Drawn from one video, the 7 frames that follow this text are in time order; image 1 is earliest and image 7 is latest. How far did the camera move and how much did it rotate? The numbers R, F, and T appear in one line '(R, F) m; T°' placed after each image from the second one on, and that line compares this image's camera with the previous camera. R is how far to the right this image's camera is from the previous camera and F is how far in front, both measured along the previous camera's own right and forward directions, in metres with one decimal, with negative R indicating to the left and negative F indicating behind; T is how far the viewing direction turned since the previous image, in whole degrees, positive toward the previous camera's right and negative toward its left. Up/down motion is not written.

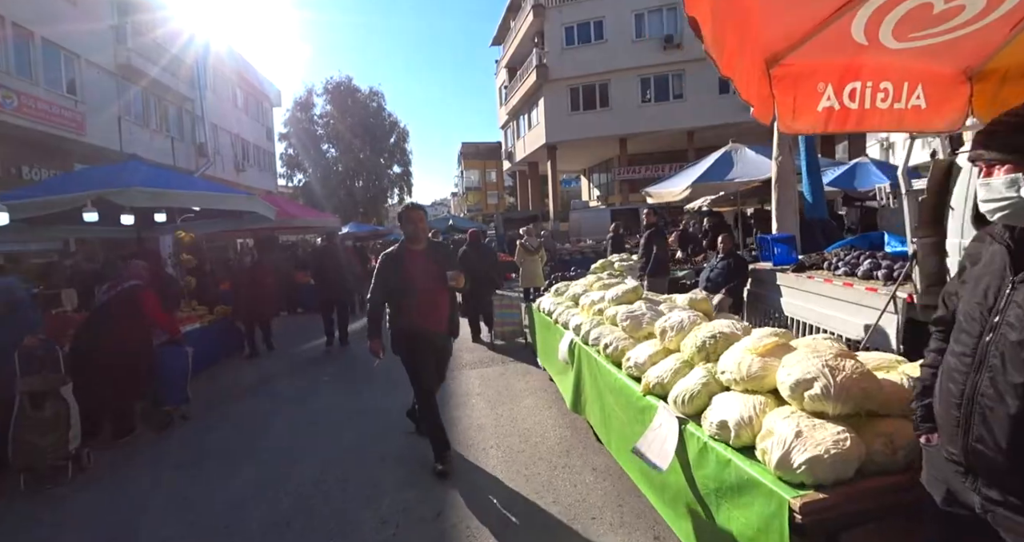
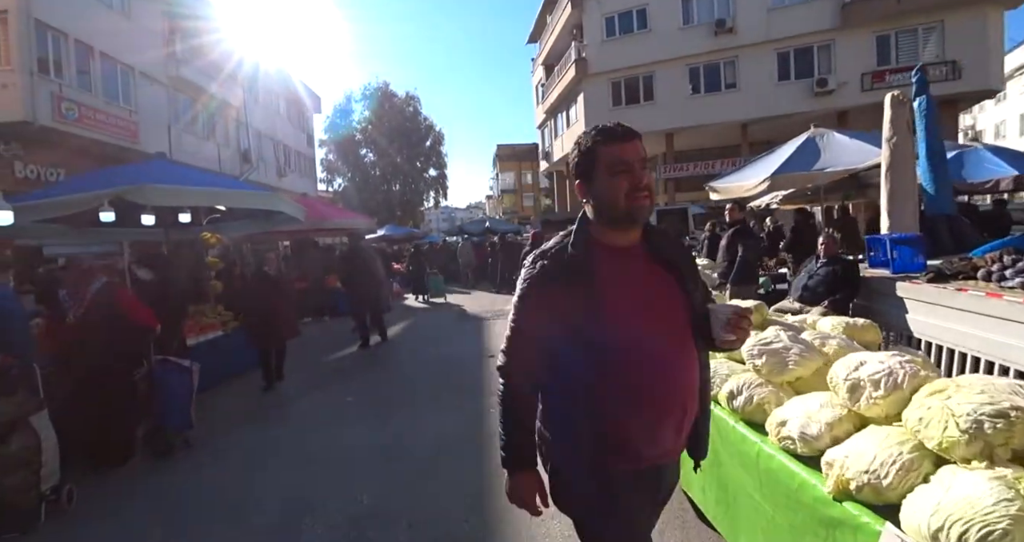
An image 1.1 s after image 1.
(-0.2, +1.0) m; -4°
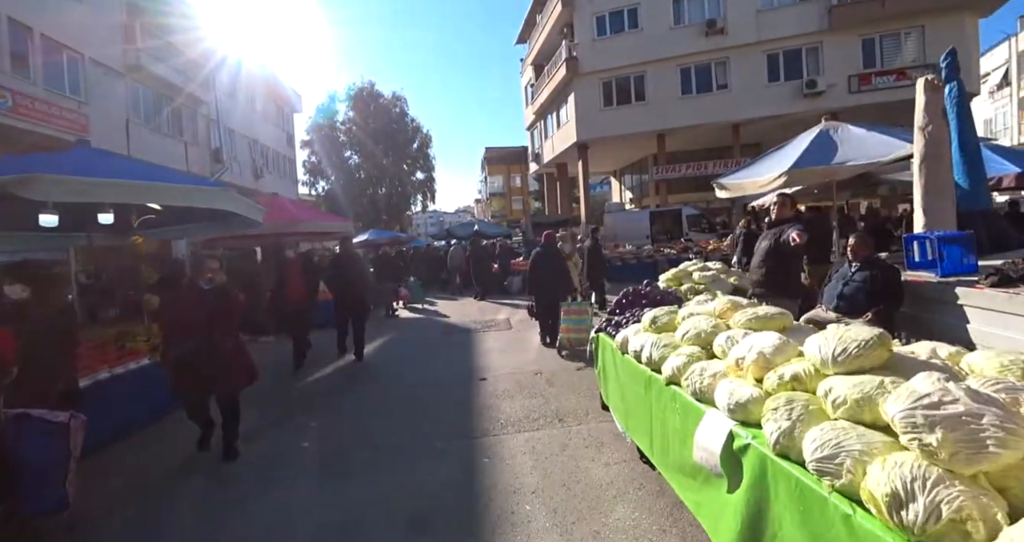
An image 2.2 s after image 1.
(-0.1, +0.9) m; +1°
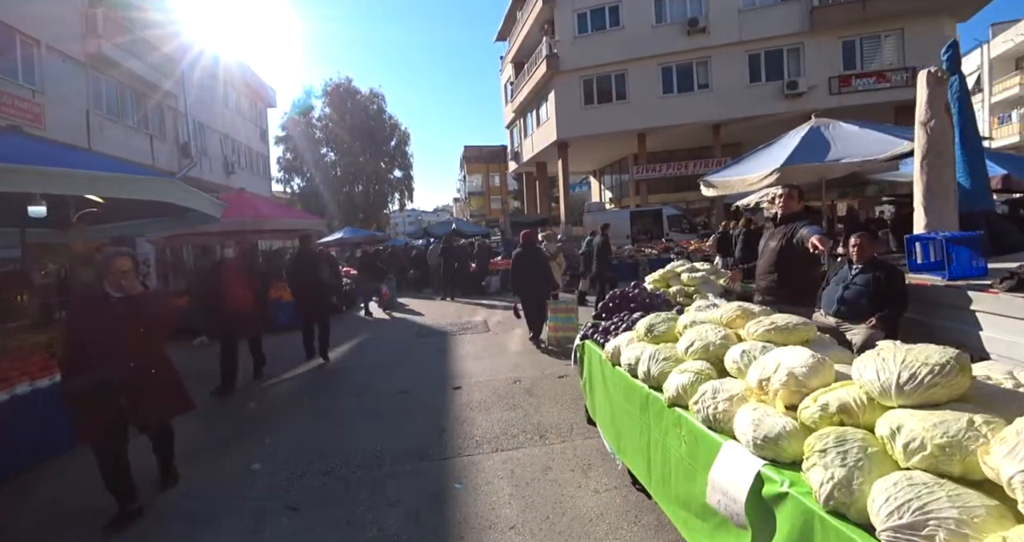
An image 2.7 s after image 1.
(0.0, +0.5) m; +2°
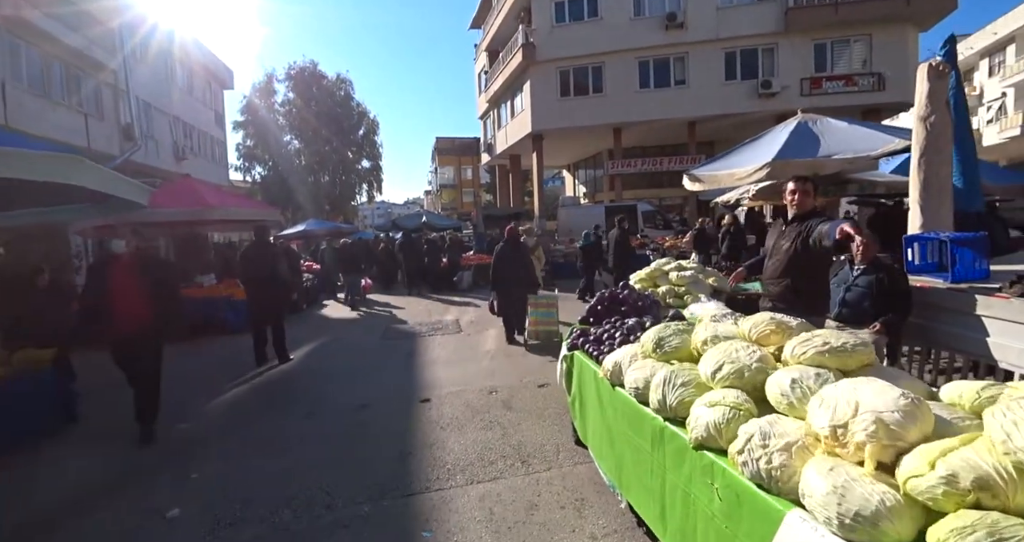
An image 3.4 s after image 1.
(-0.1, +0.6) m; +3°
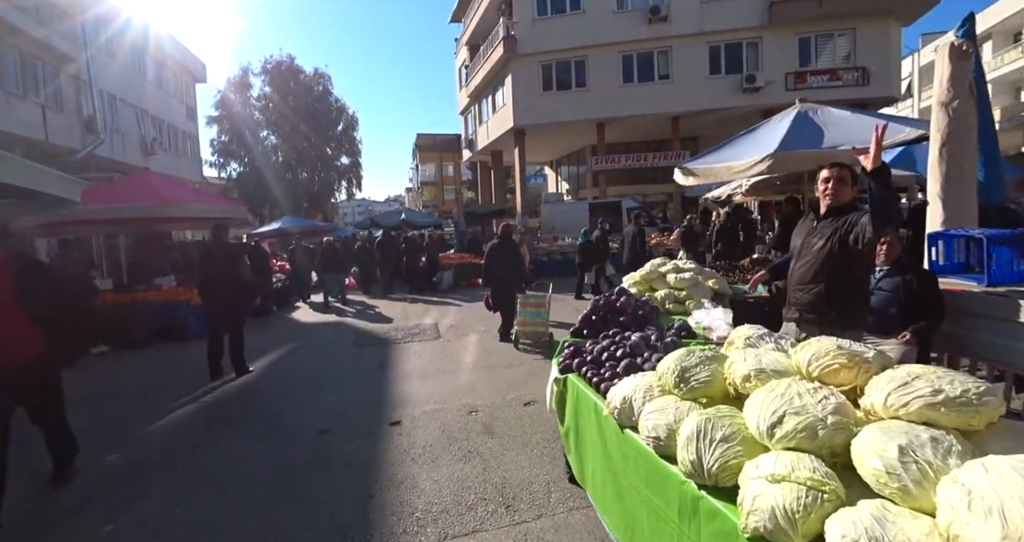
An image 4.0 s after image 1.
(0.0, +0.6) m; +2°
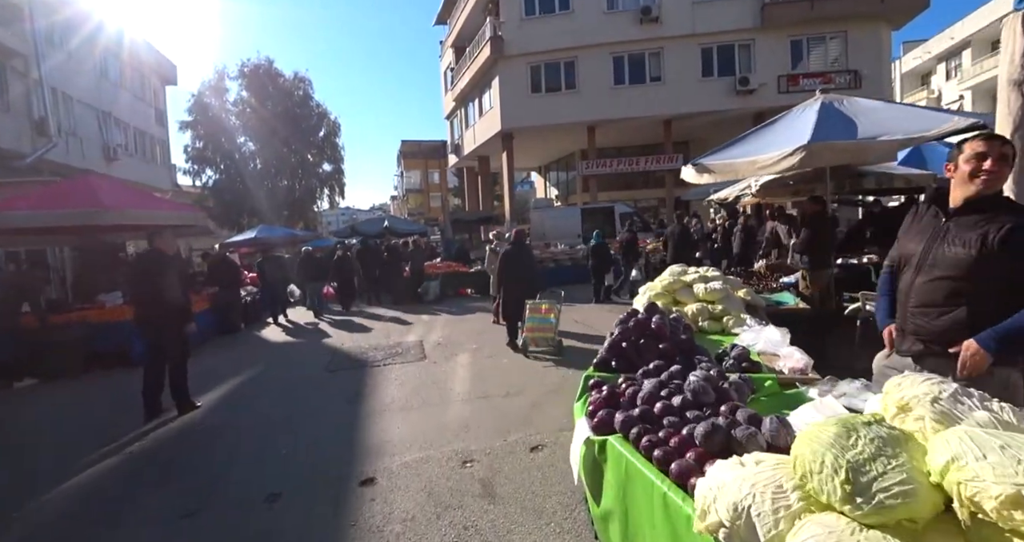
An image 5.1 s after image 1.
(-0.1, +0.9) m; +1°
